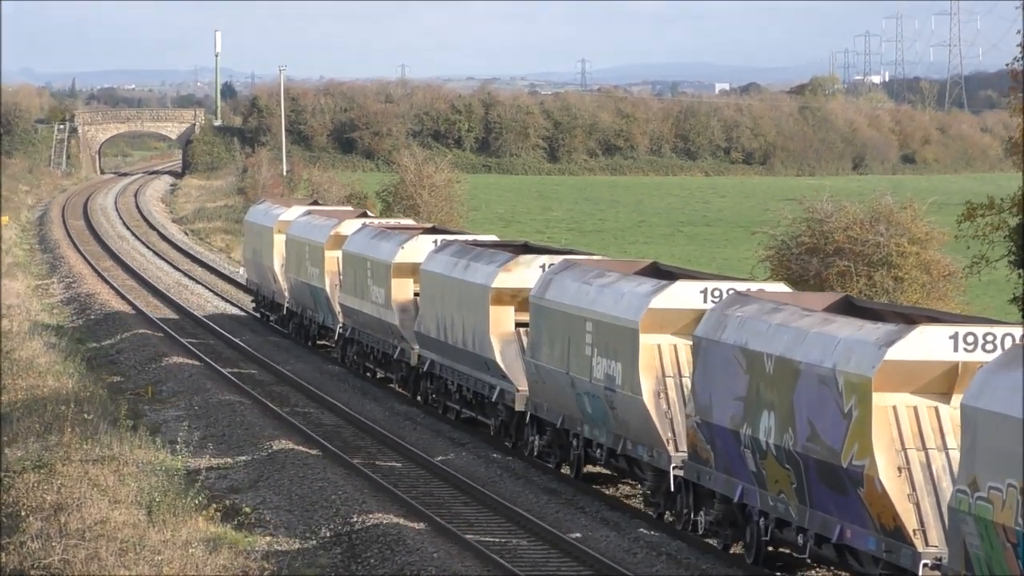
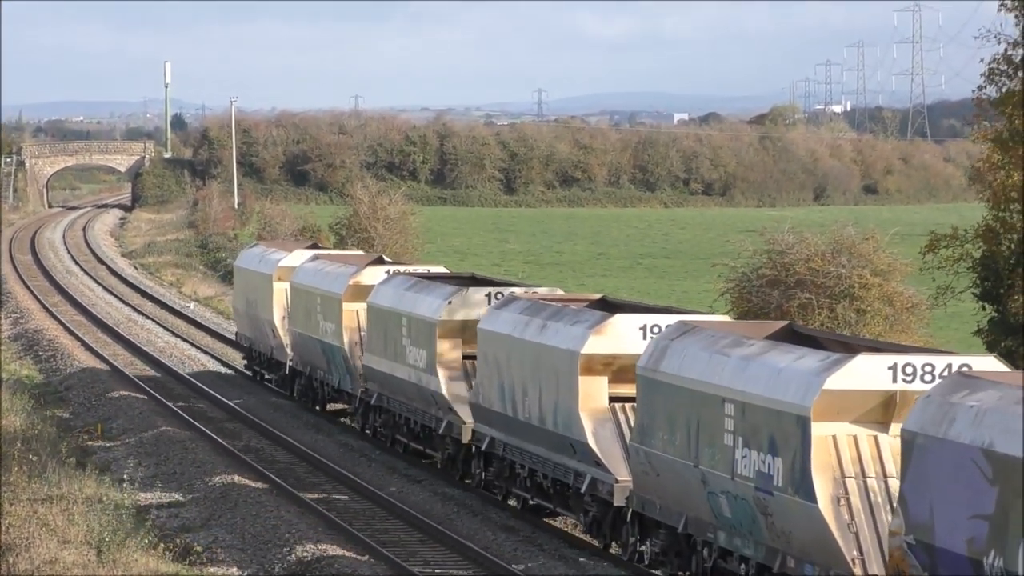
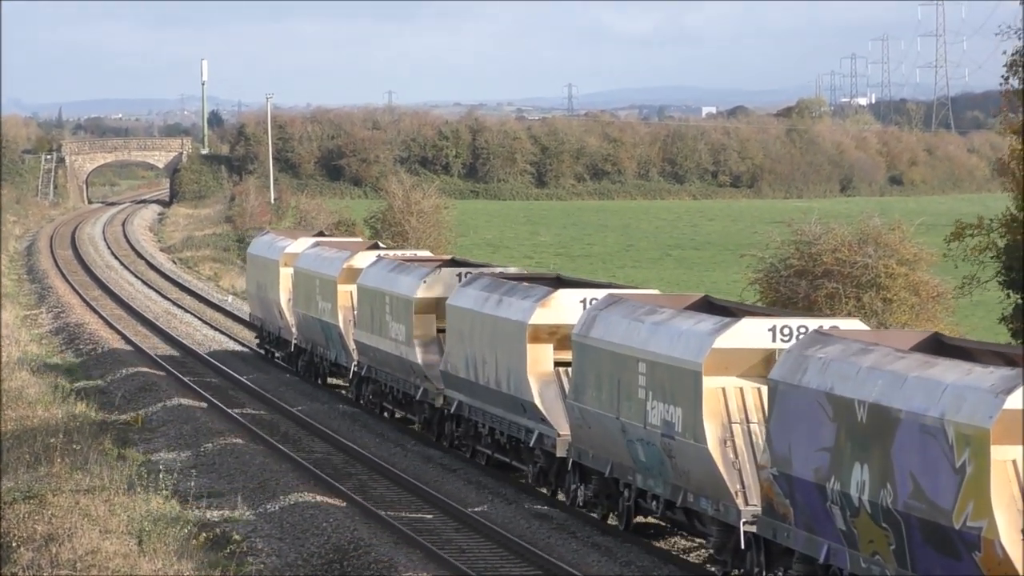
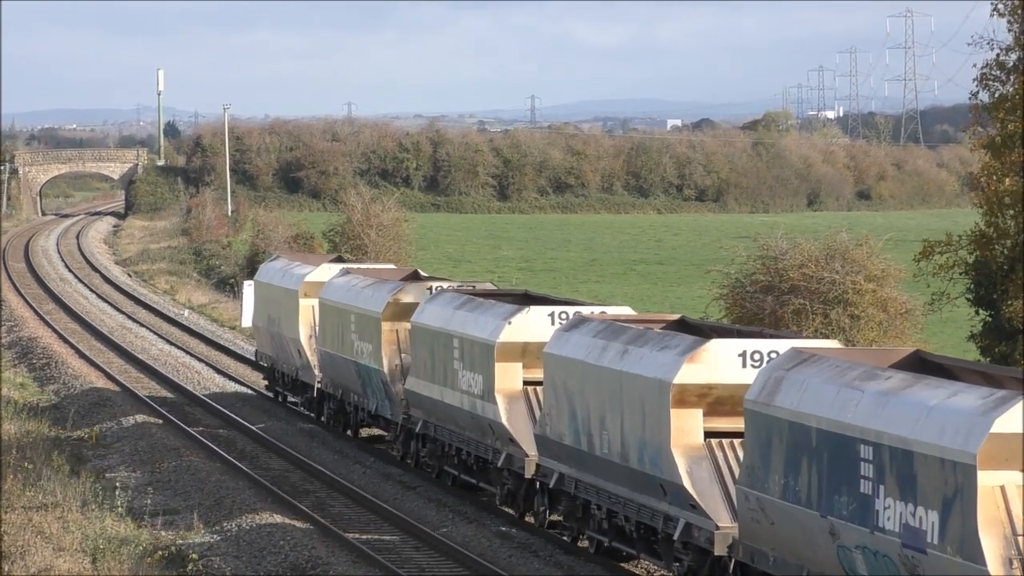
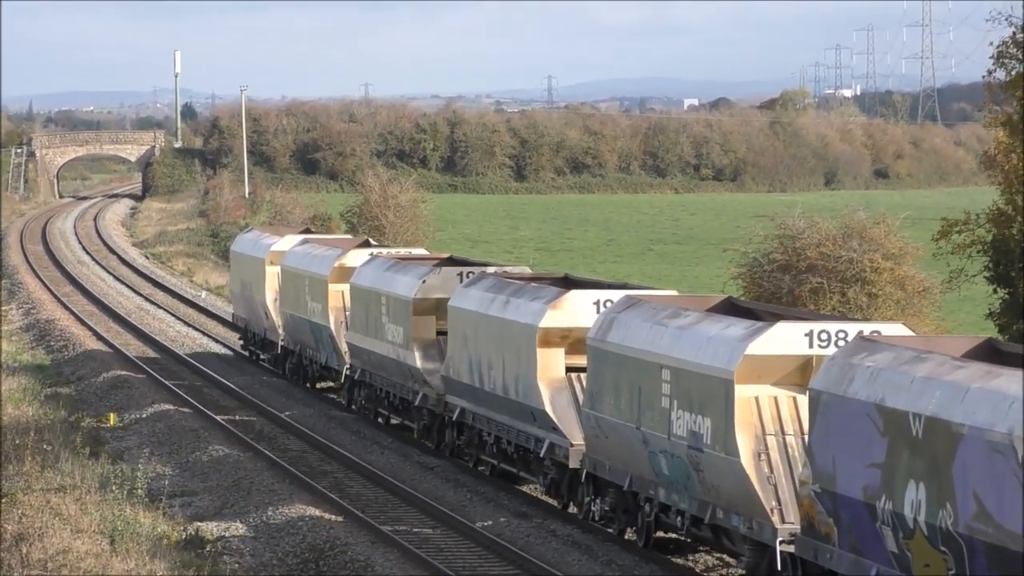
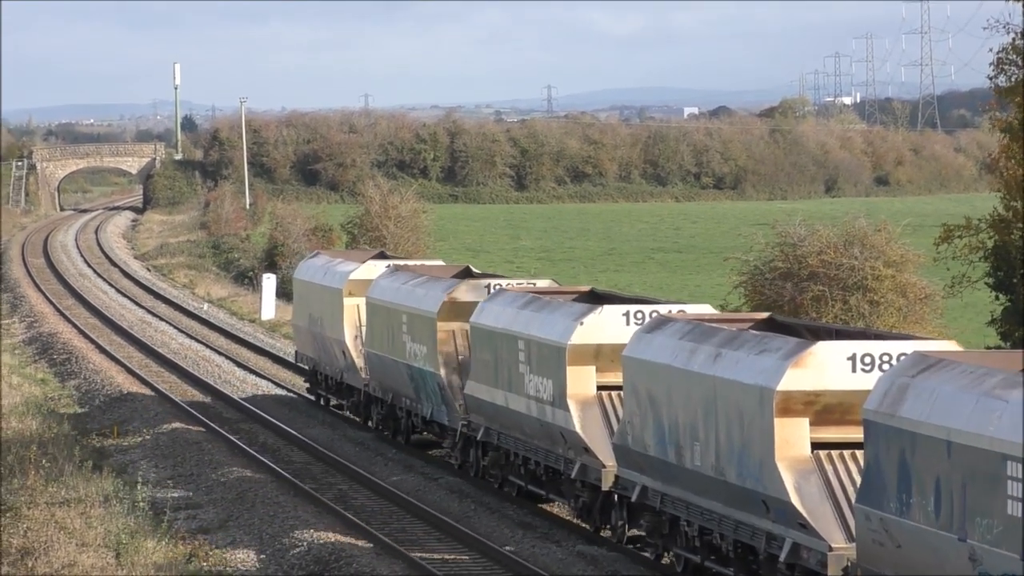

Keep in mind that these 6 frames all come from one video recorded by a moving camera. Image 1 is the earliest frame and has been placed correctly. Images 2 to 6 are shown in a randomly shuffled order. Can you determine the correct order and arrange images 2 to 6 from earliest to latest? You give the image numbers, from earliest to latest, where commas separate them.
3, 5, 2, 4, 6
